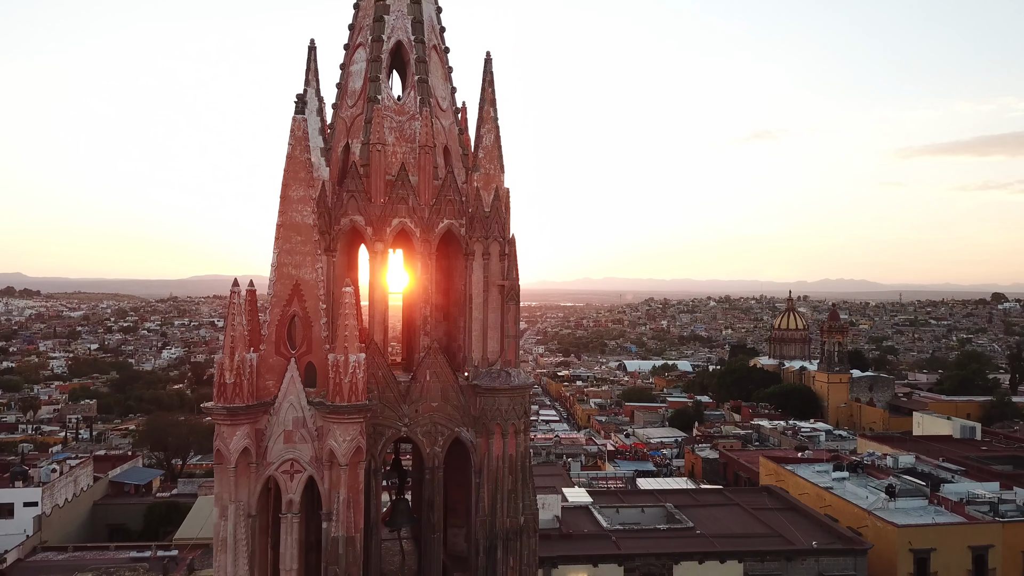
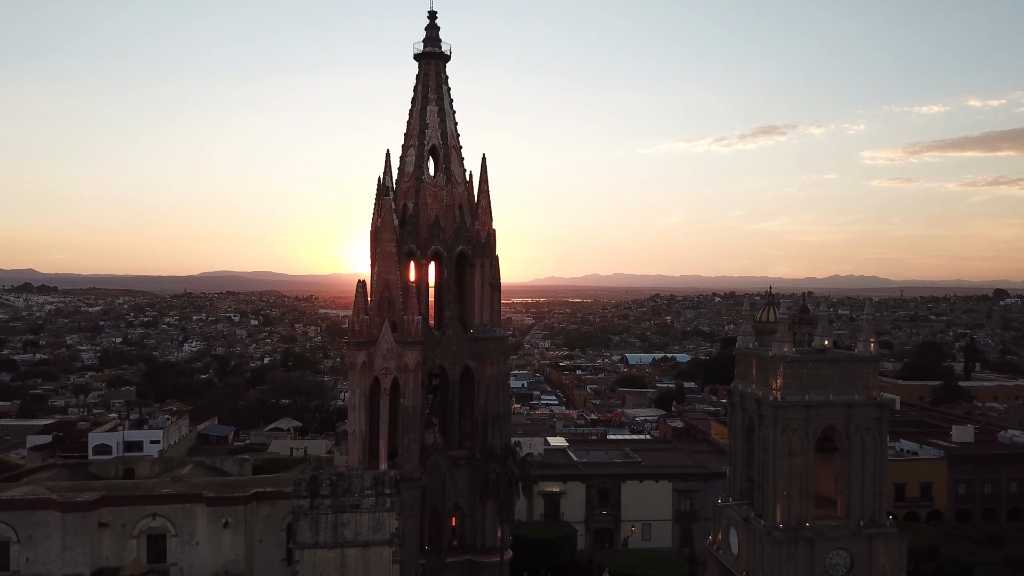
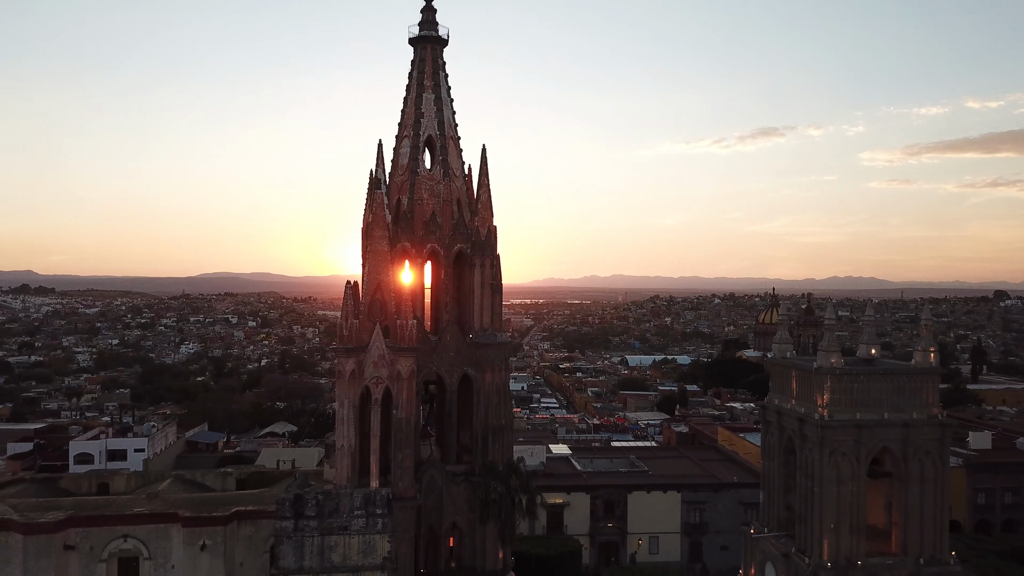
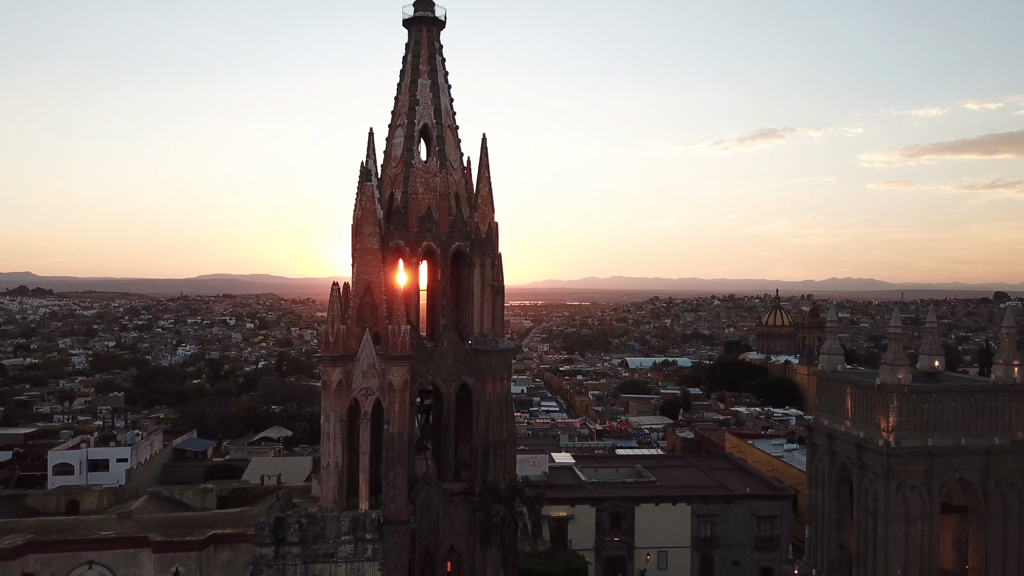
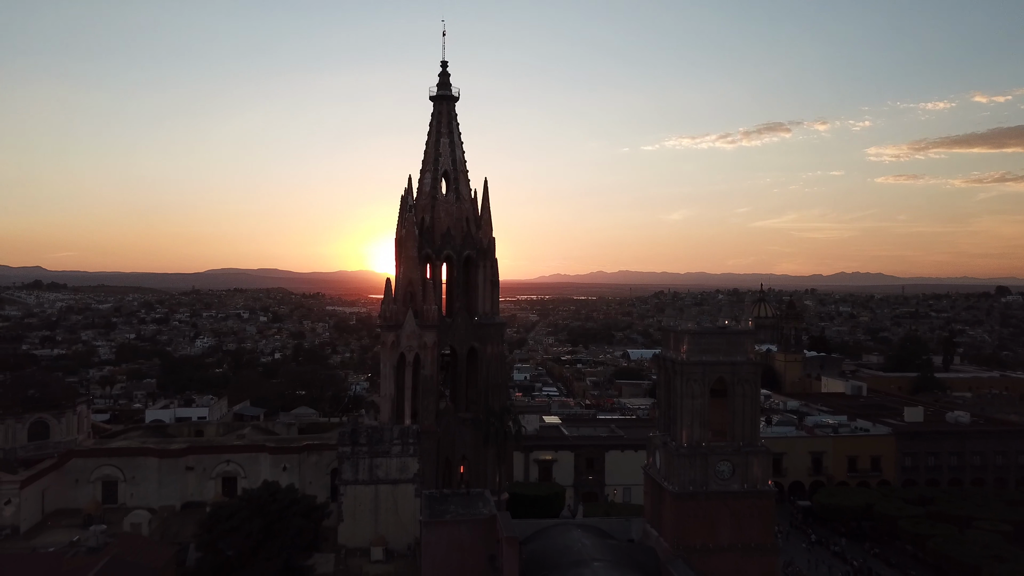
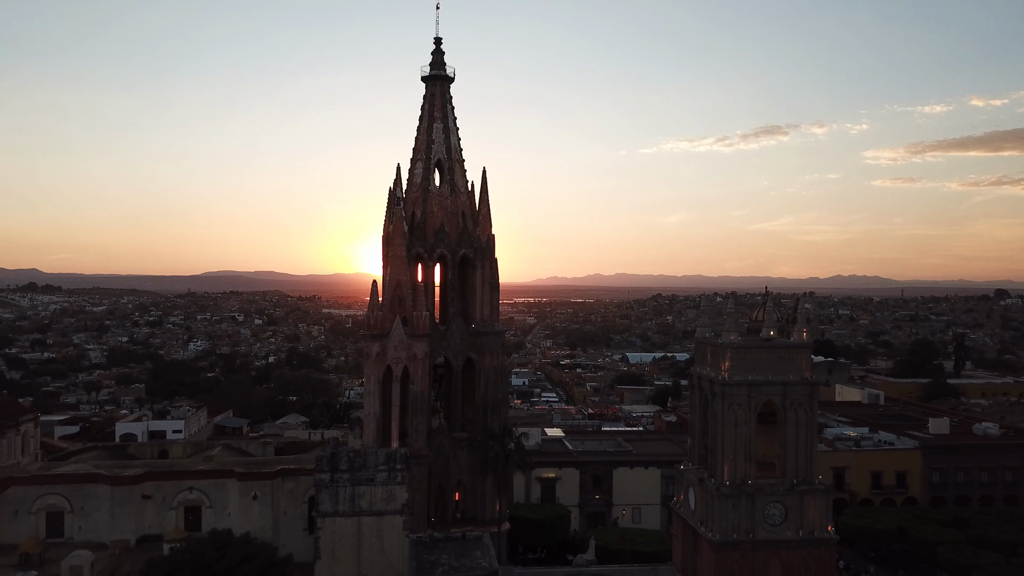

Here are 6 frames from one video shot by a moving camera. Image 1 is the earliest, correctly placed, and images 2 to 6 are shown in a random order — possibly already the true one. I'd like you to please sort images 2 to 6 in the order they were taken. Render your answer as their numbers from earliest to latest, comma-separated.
4, 3, 2, 6, 5
